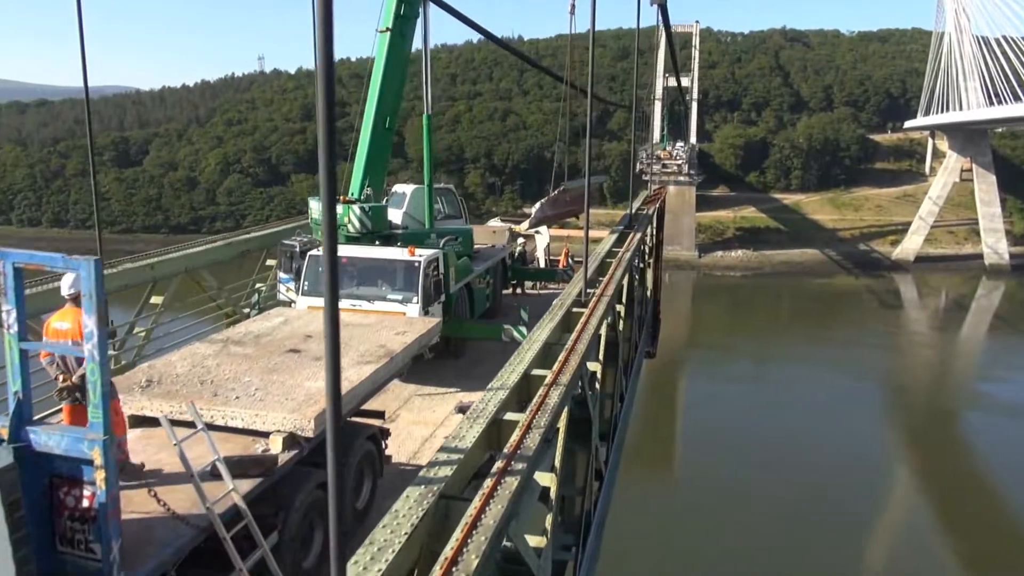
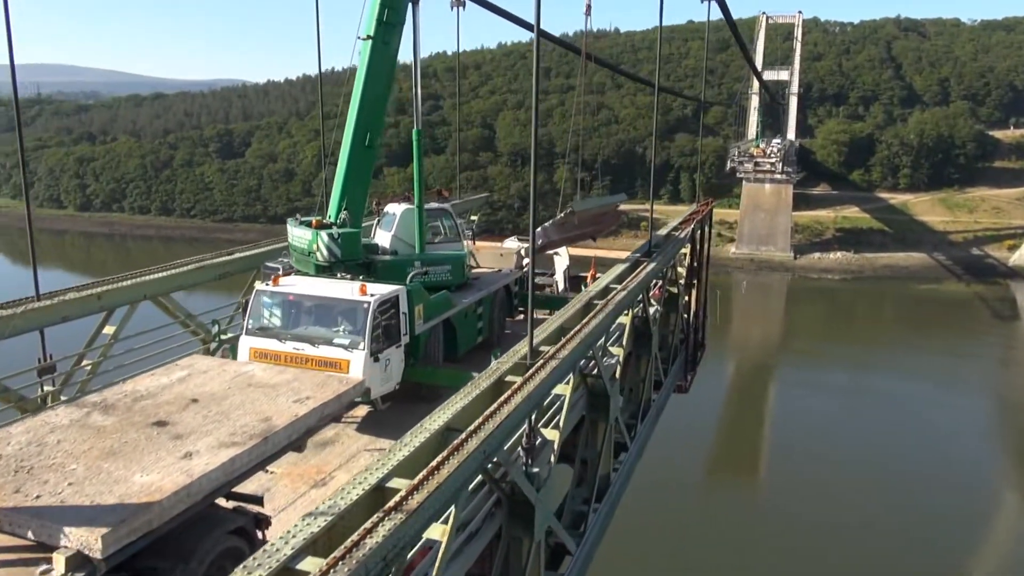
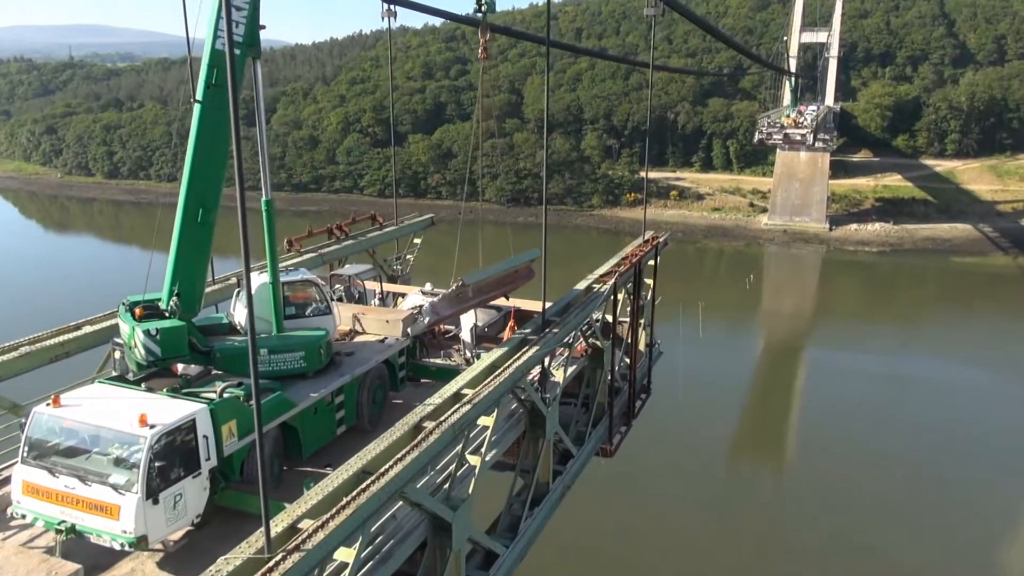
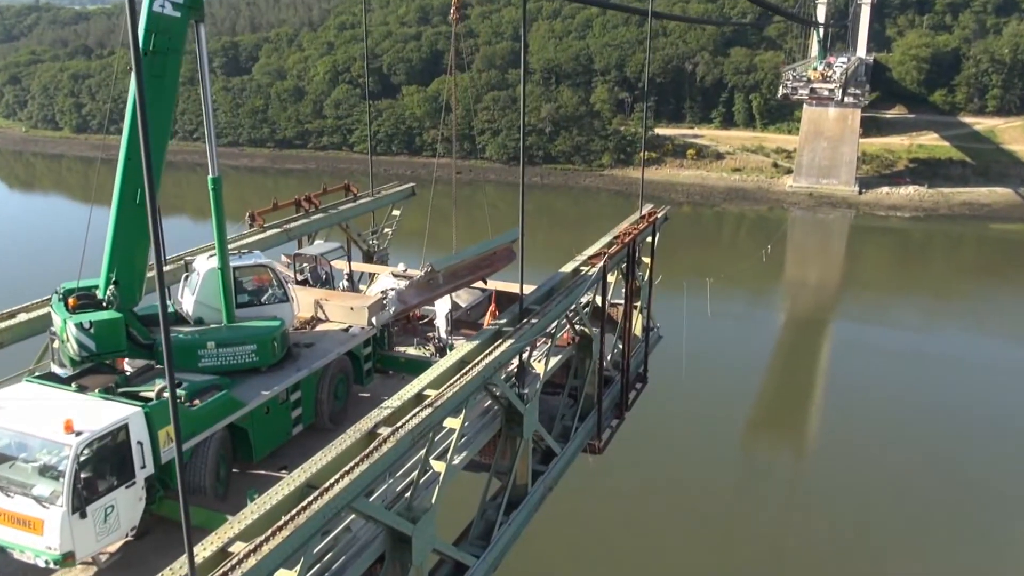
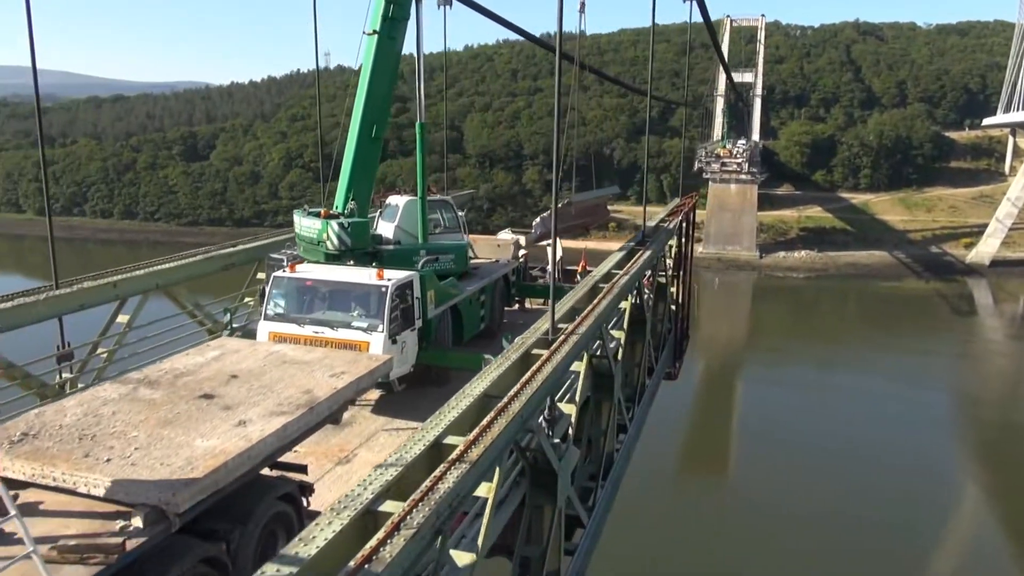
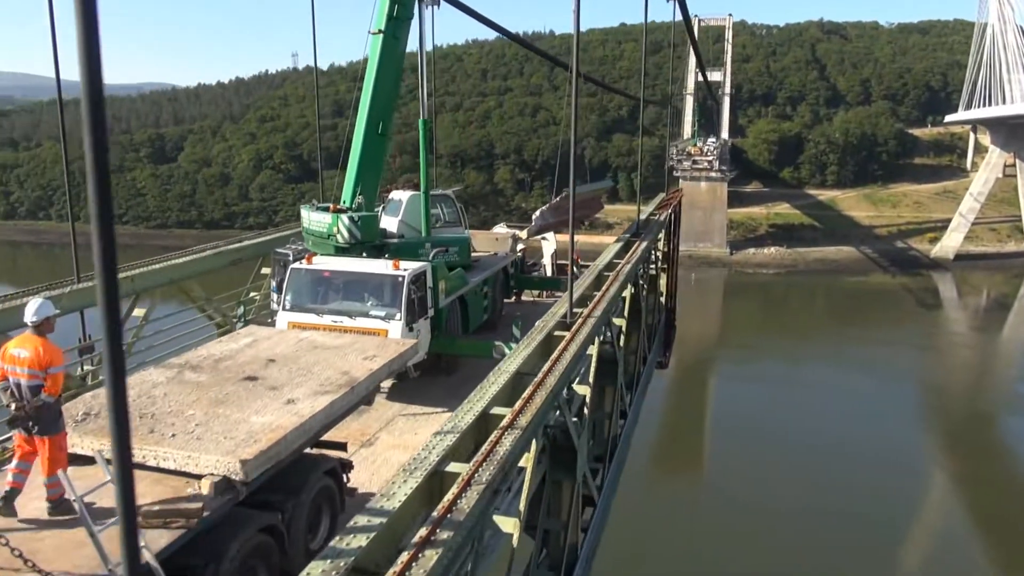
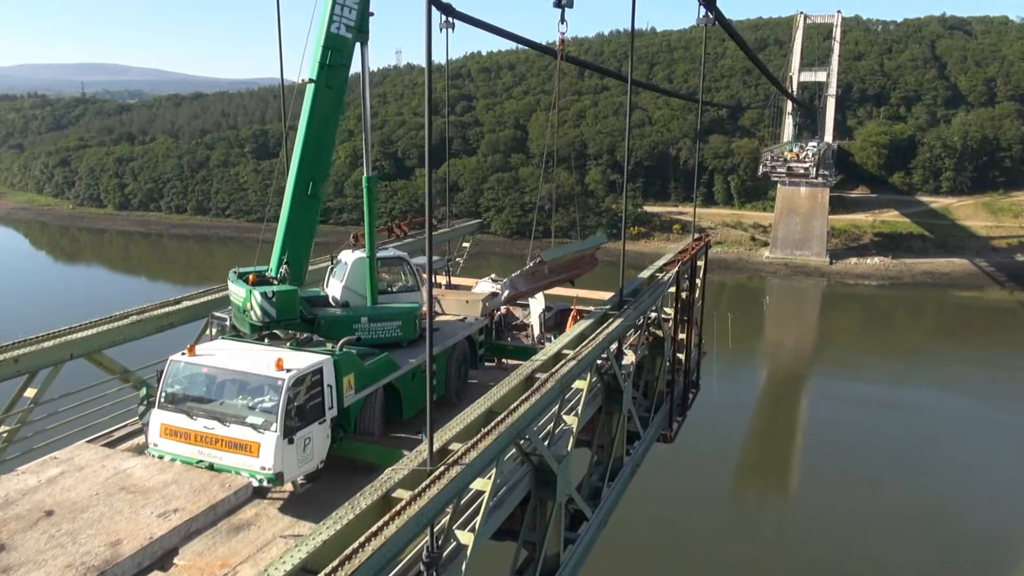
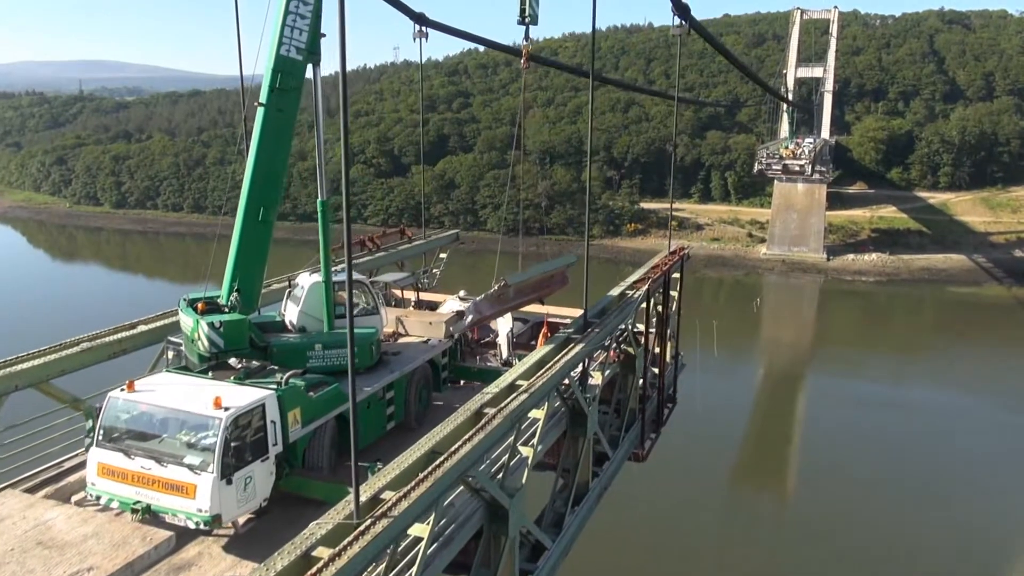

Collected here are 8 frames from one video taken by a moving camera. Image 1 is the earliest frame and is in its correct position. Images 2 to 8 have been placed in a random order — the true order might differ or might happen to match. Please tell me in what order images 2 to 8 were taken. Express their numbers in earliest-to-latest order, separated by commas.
6, 5, 2, 7, 8, 3, 4
